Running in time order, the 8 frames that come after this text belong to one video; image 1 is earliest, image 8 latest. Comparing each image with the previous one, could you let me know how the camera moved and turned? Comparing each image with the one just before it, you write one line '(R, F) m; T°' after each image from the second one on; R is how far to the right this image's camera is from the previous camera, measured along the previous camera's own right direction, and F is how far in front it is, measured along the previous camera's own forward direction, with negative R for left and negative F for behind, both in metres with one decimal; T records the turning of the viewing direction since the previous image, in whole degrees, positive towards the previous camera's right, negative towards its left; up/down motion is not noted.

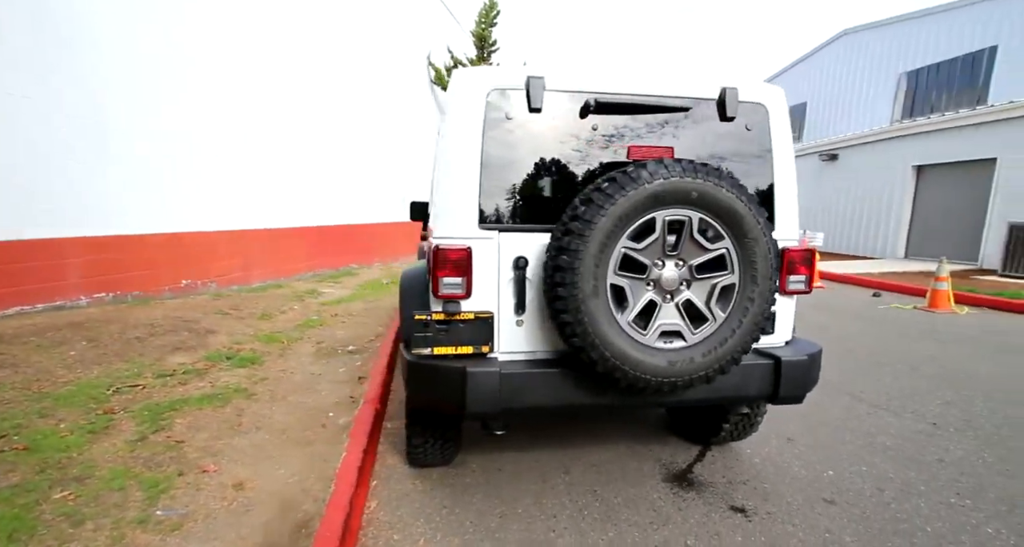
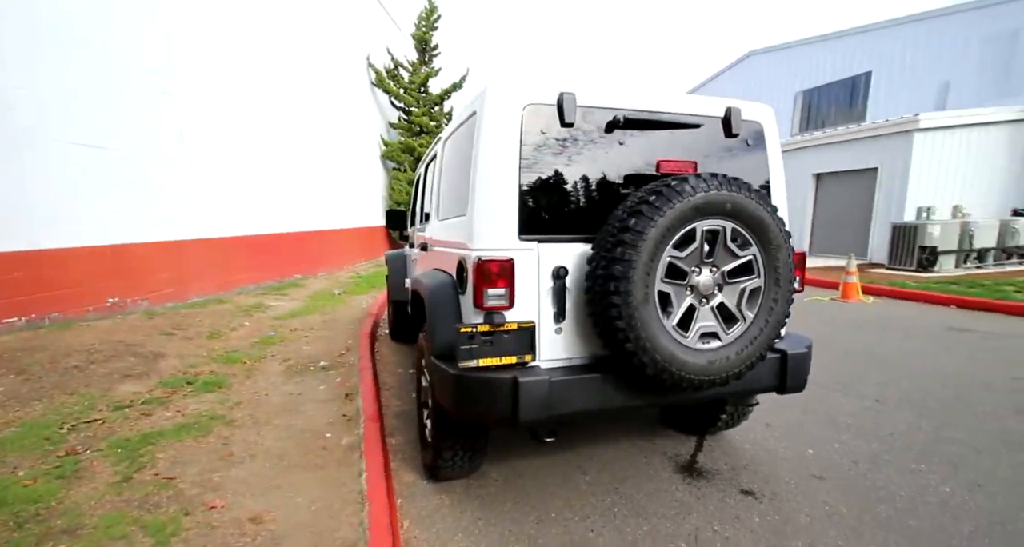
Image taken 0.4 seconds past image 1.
(-0.4, 0.0) m; +8°
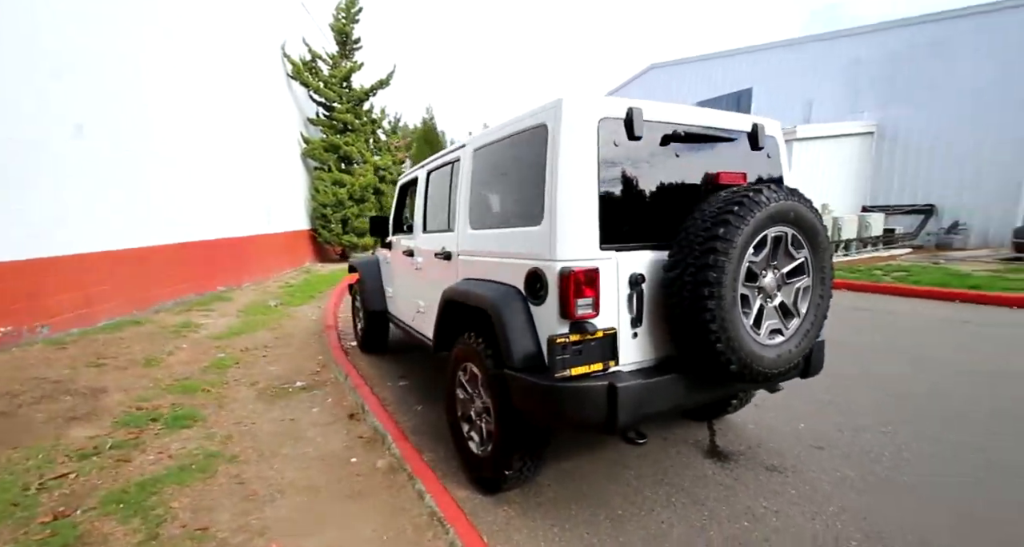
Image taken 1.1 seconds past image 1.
(-0.7, 0.0) m; +11°
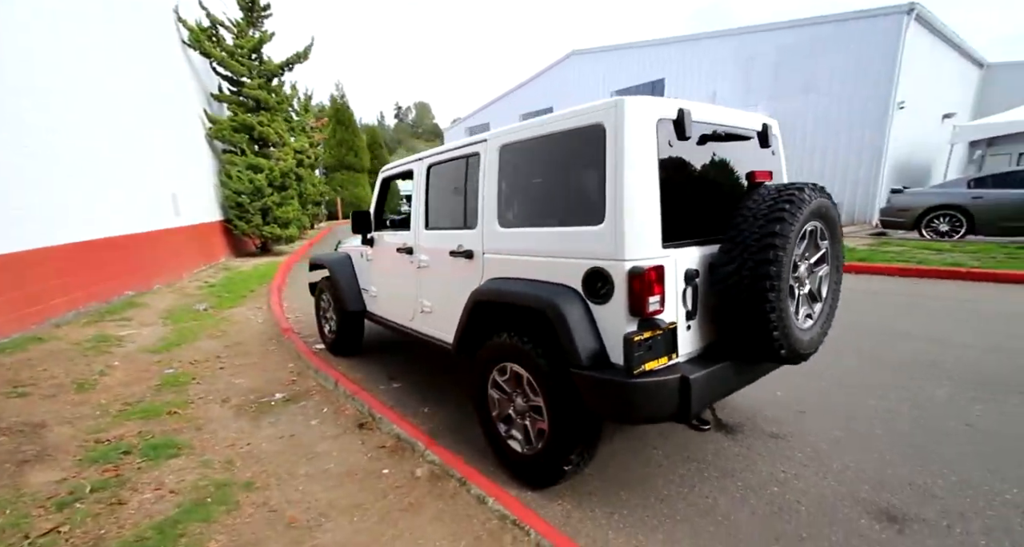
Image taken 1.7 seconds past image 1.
(-0.6, +0.1) m; +10°
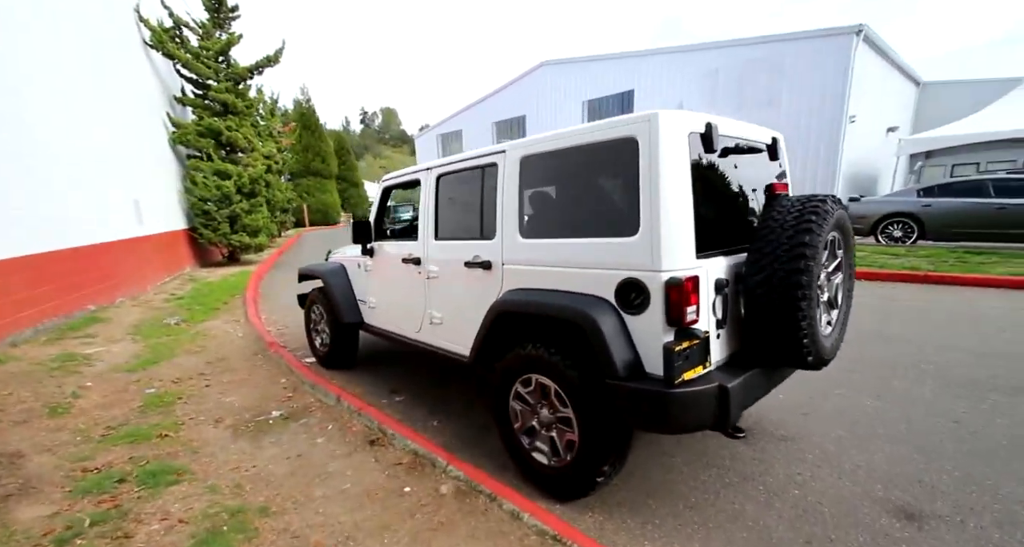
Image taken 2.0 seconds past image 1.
(-0.3, 0.0) m; +4°
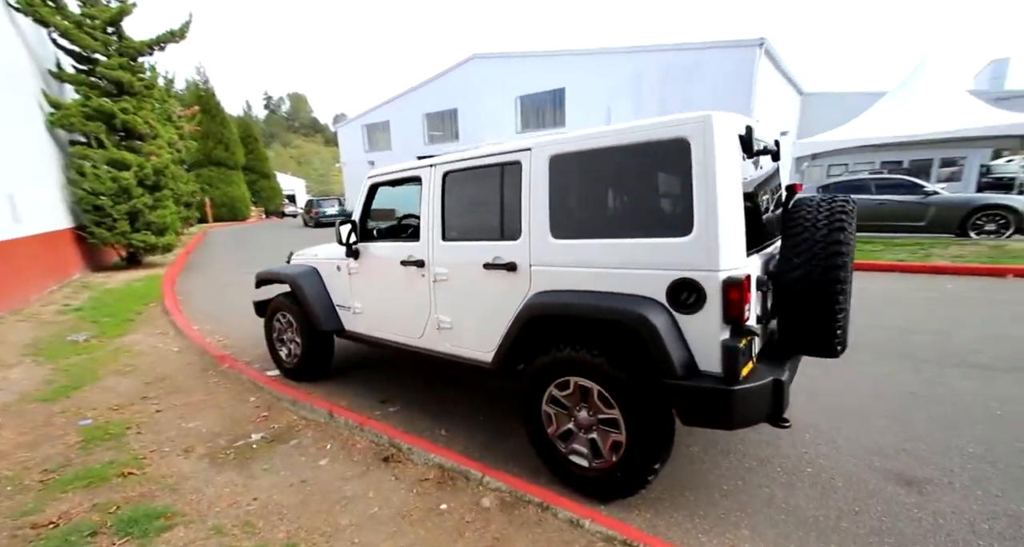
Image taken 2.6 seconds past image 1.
(-0.6, +0.1) m; +9°
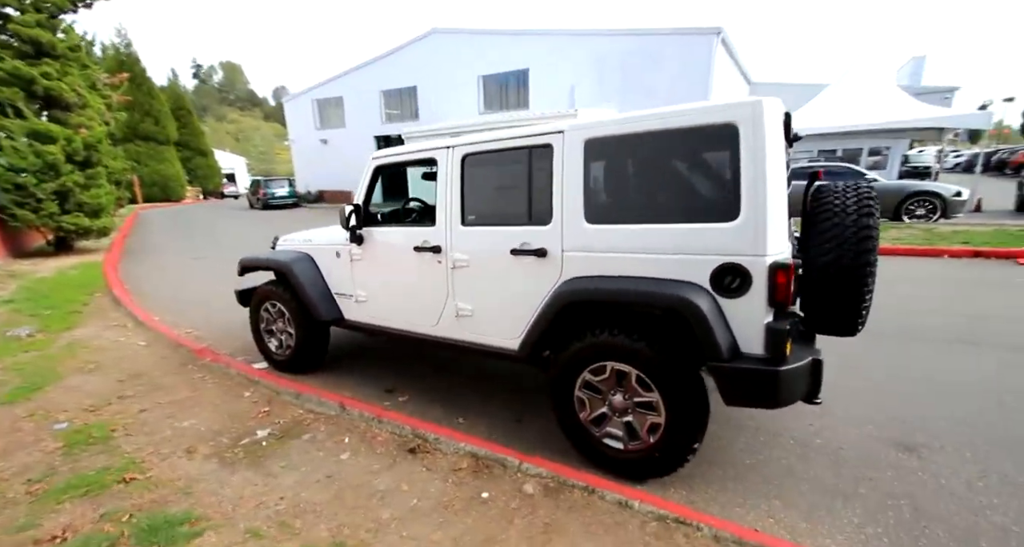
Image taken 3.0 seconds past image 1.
(-0.4, +0.1) m; +6°
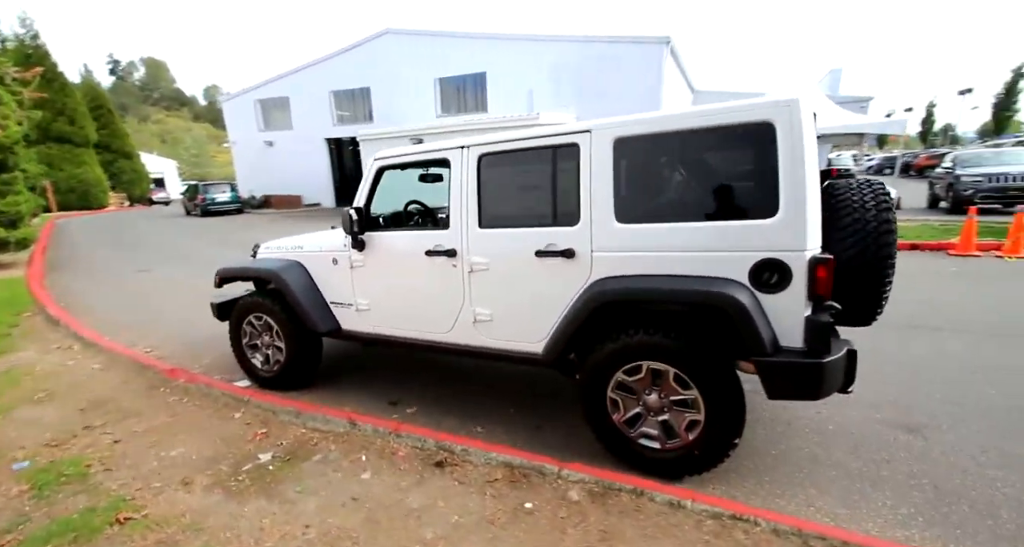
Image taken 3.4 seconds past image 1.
(-0.4, +0.1) m; +6°
